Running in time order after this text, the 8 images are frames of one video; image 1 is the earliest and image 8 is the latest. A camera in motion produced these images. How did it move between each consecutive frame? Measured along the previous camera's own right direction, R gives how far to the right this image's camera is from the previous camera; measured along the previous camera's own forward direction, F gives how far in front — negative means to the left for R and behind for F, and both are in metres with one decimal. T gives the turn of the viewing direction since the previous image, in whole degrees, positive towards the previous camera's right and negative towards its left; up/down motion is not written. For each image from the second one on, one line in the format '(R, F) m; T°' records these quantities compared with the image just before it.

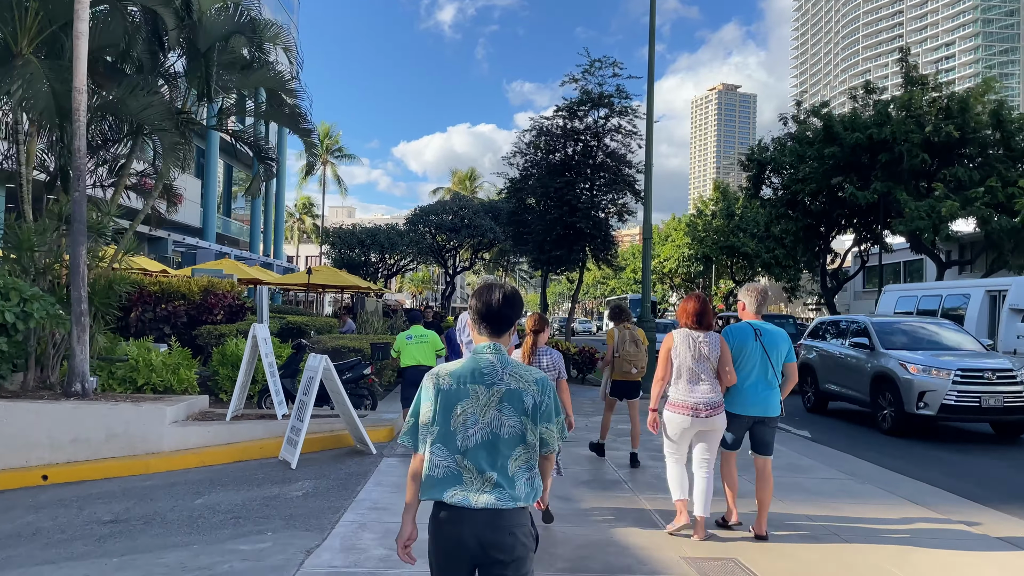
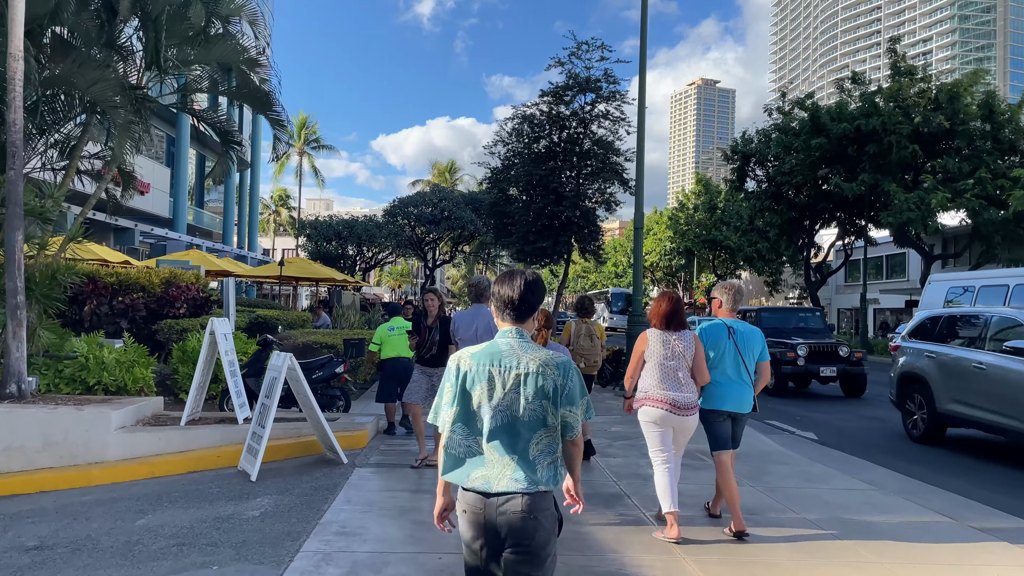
(-0.1, +0.8) m; +1°
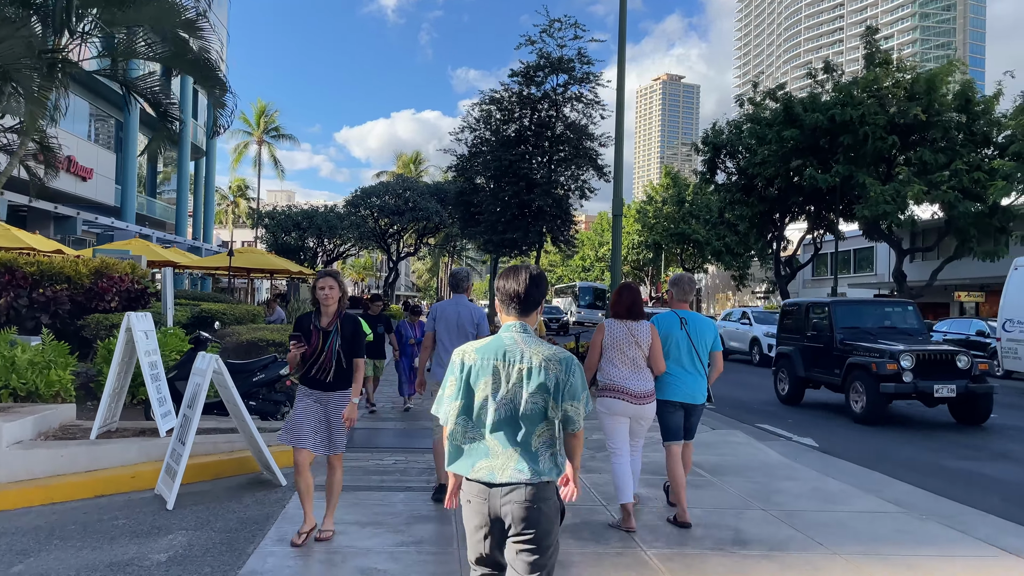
(0.0, +1.0) m; +2°
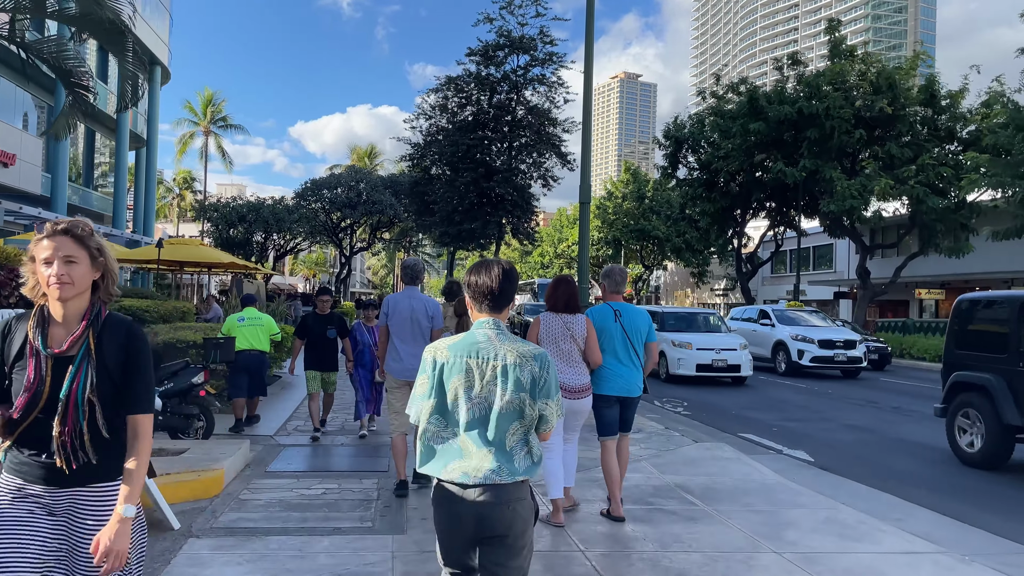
(0.0, +1.1) m; +3°
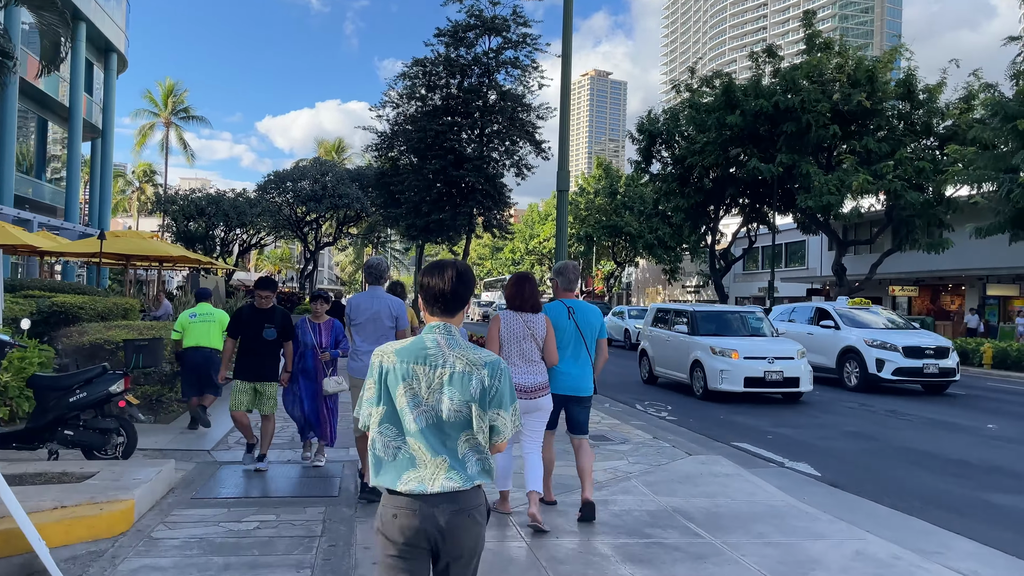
(0.0, +0.9) m; +2°
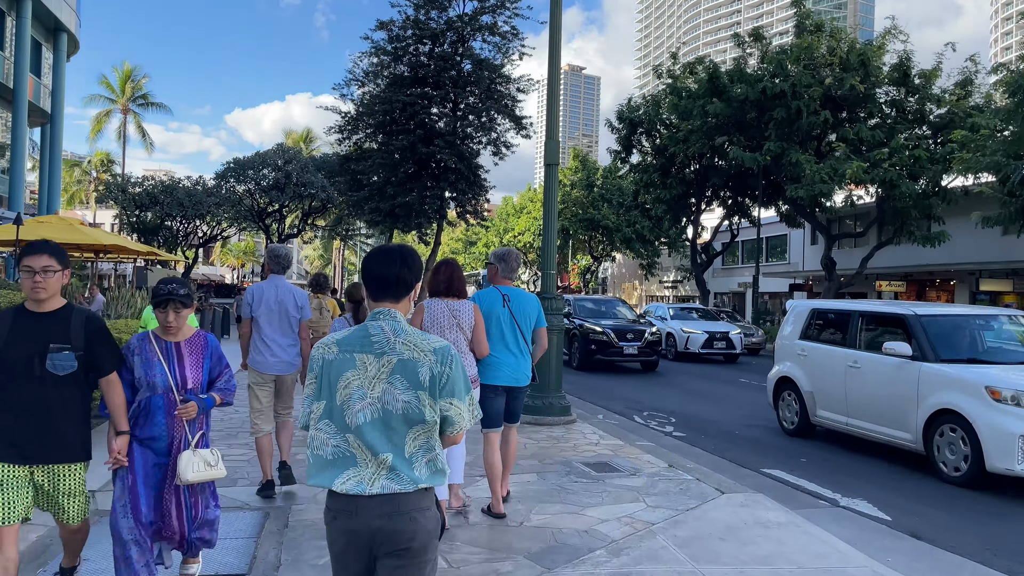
(-0.1, +1.5) m; +2°
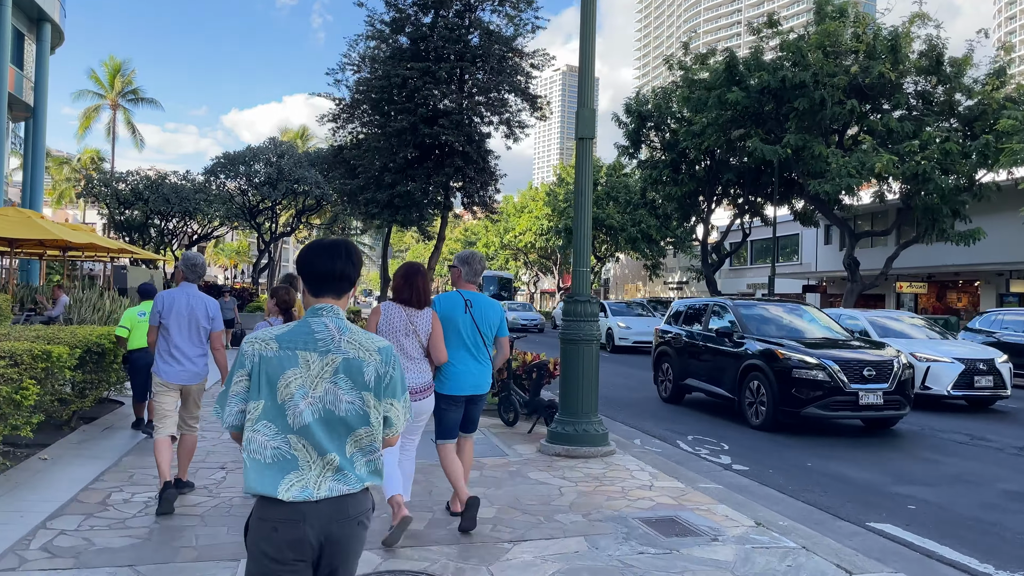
(-0.2, +1.4) m; 0°
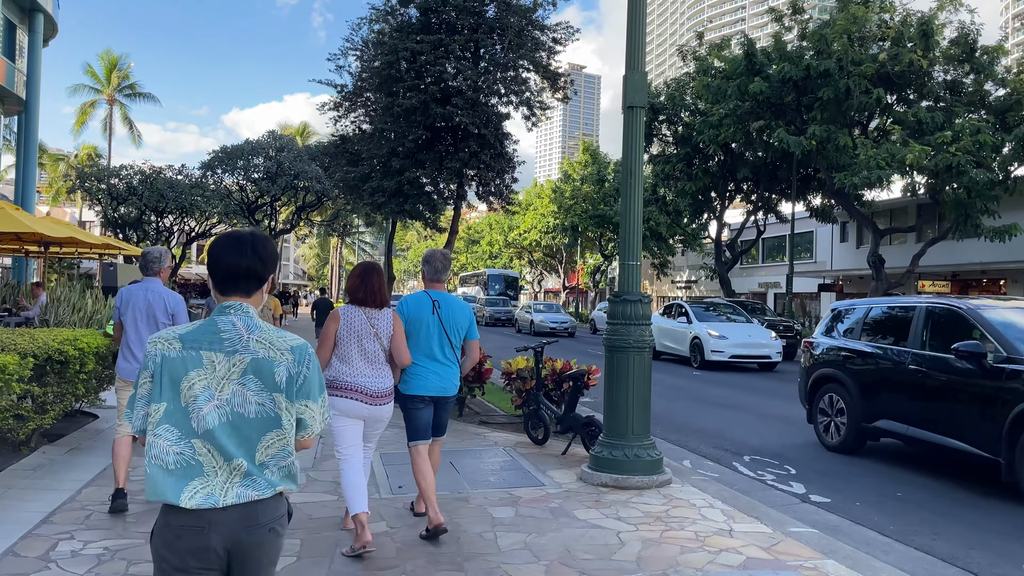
(-0.2, +1.0) m; 0°
